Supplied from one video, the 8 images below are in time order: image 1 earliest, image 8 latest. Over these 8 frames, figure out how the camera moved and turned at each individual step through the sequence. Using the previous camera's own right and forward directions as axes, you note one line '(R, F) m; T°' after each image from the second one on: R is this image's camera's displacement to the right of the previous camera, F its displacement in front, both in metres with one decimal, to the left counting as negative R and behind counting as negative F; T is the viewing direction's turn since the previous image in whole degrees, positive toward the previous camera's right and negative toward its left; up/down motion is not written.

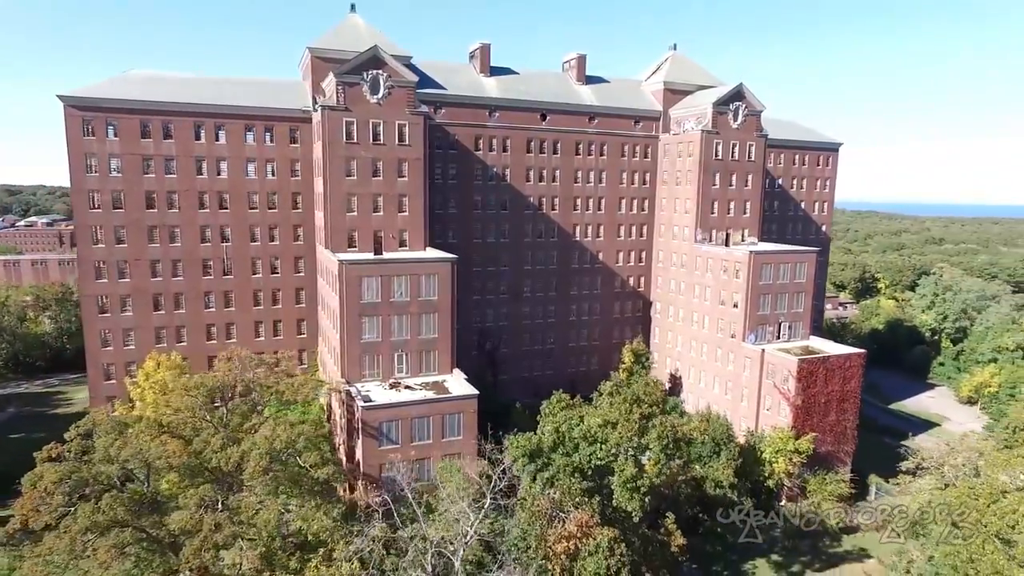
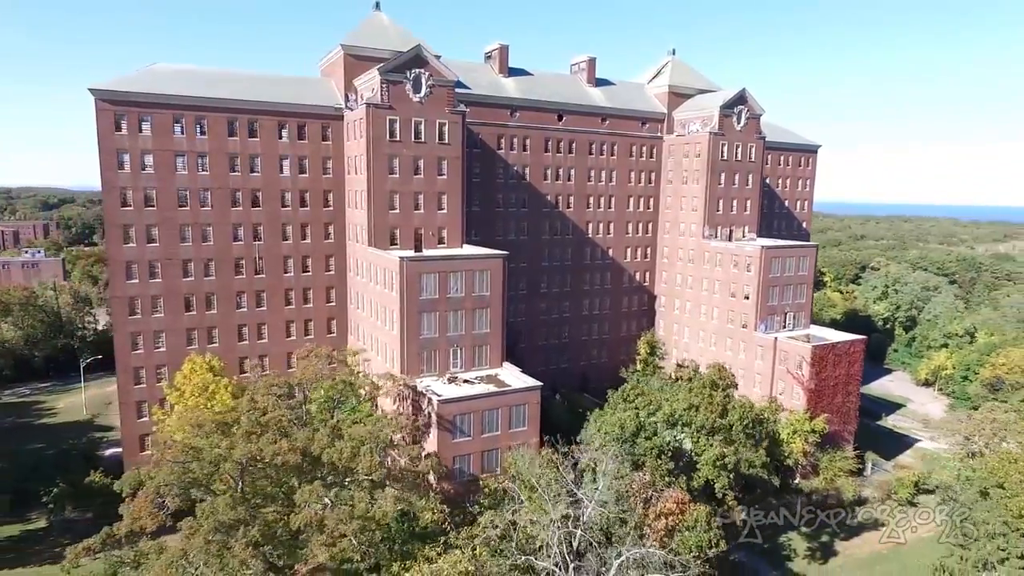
(-9.3, -1.0) m; +6°
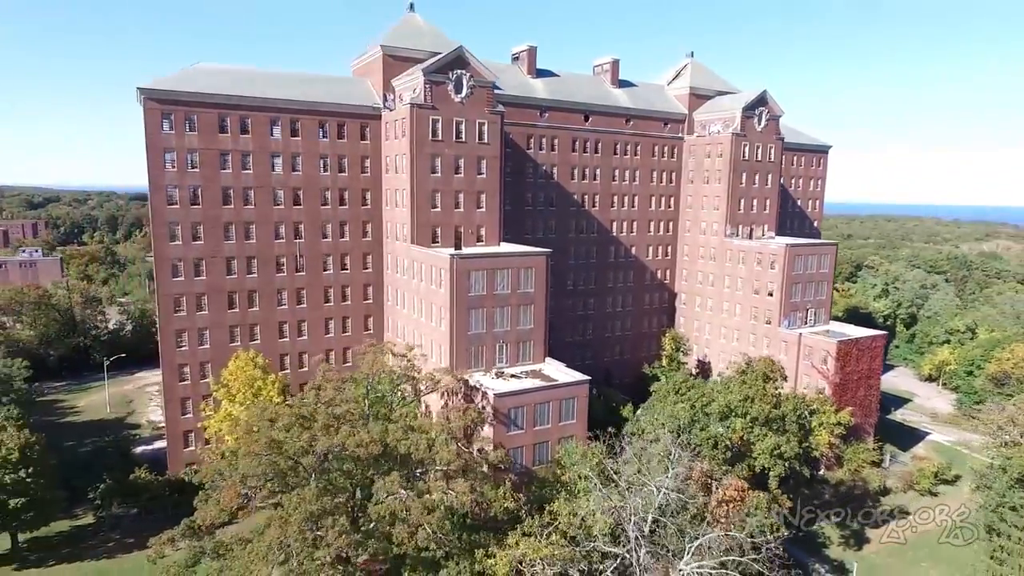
(-4.8, -1.1) m; +1°
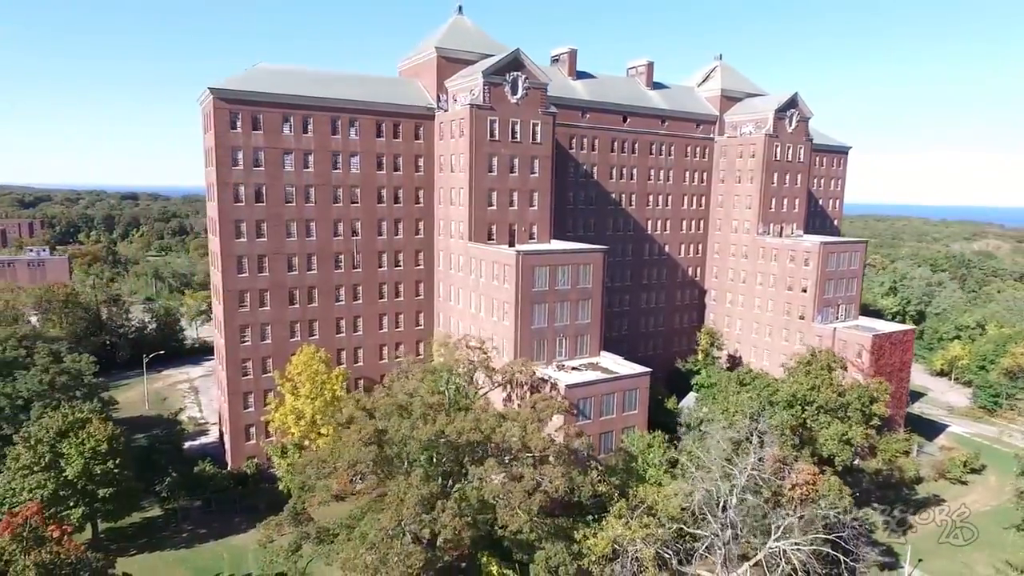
(-6.0, -1.5) m; +1°
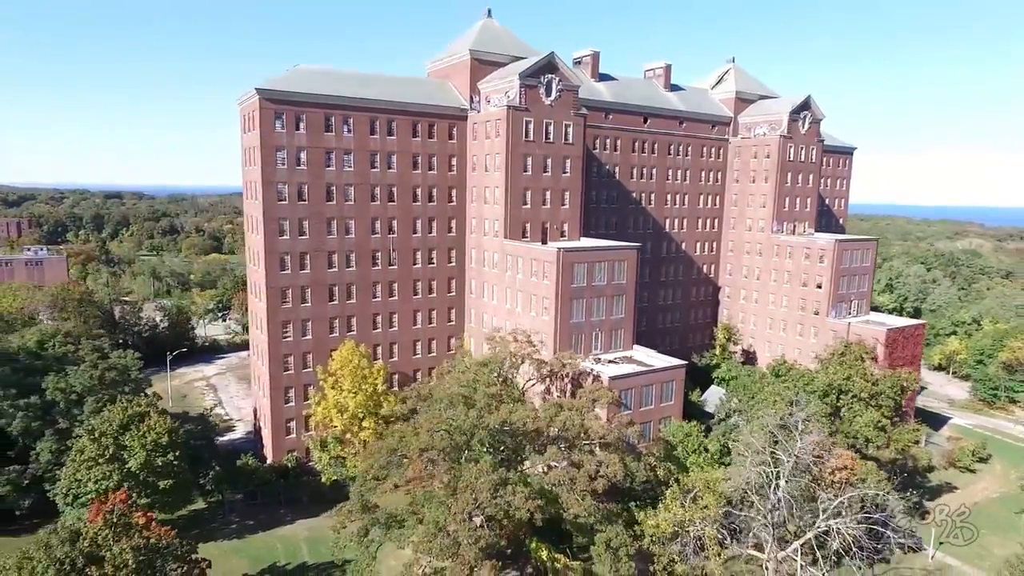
(-4.5, -1.6) m; +1°
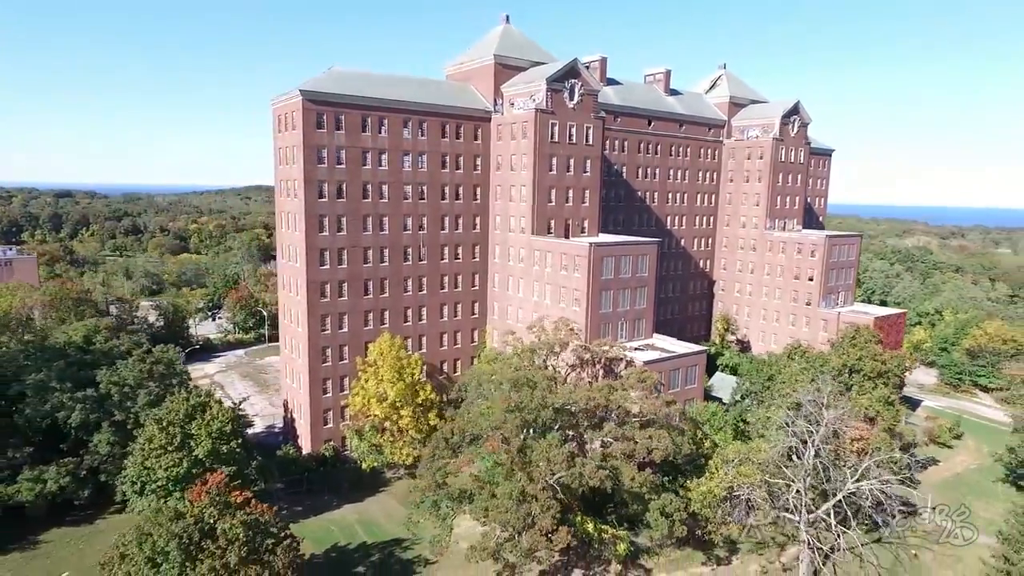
(-6.4, -2.9) m; +4°
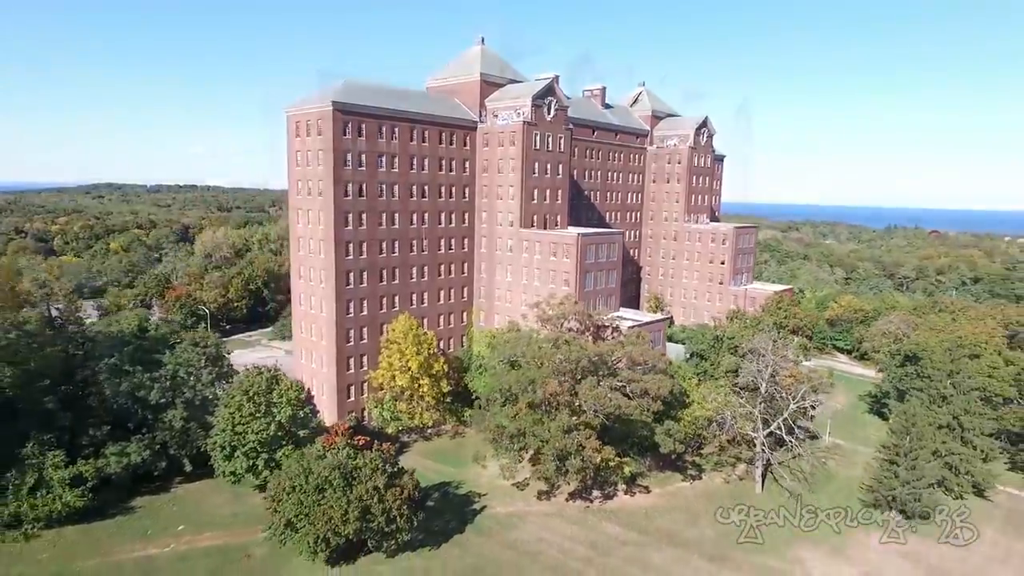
(-13.3, -9.3) m; +11°
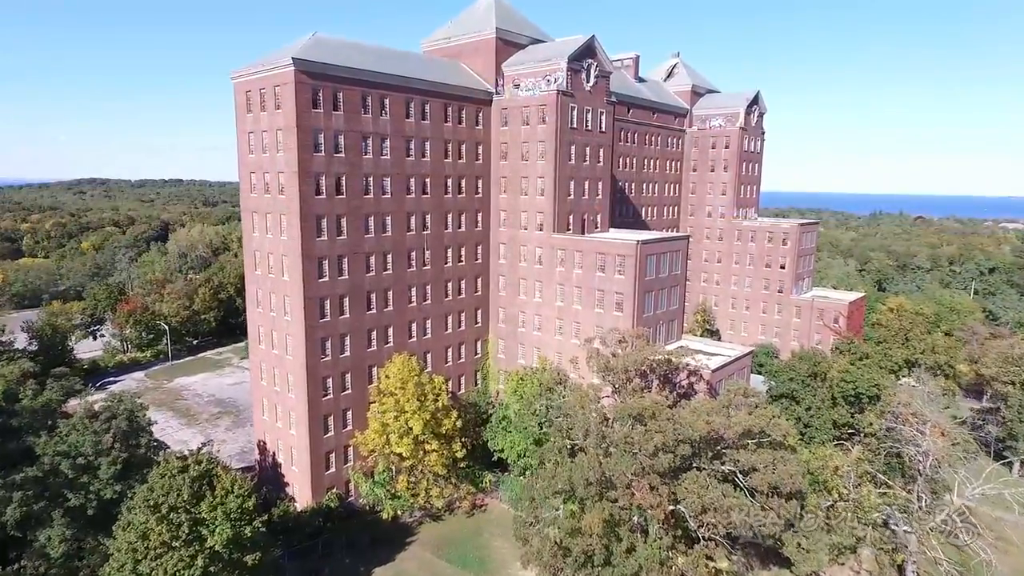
(-3.3, +17.6) m; +1°
